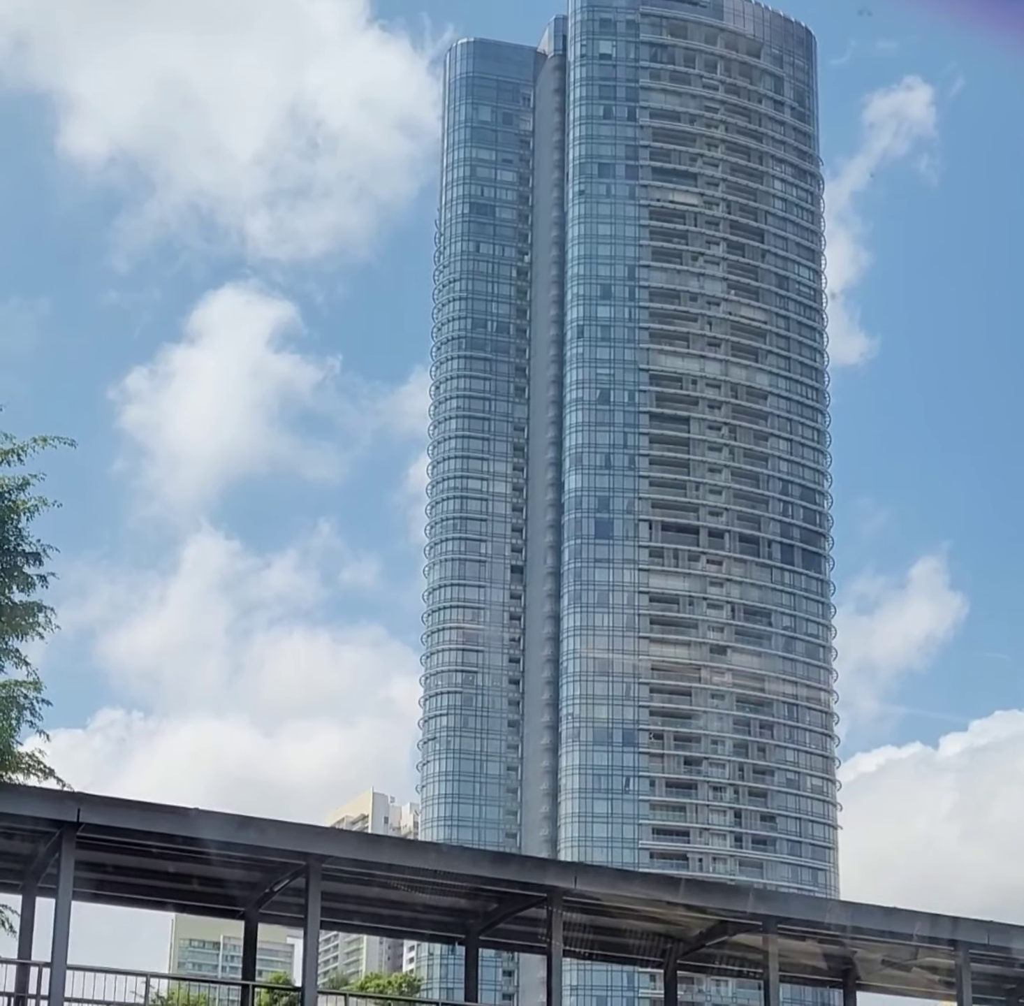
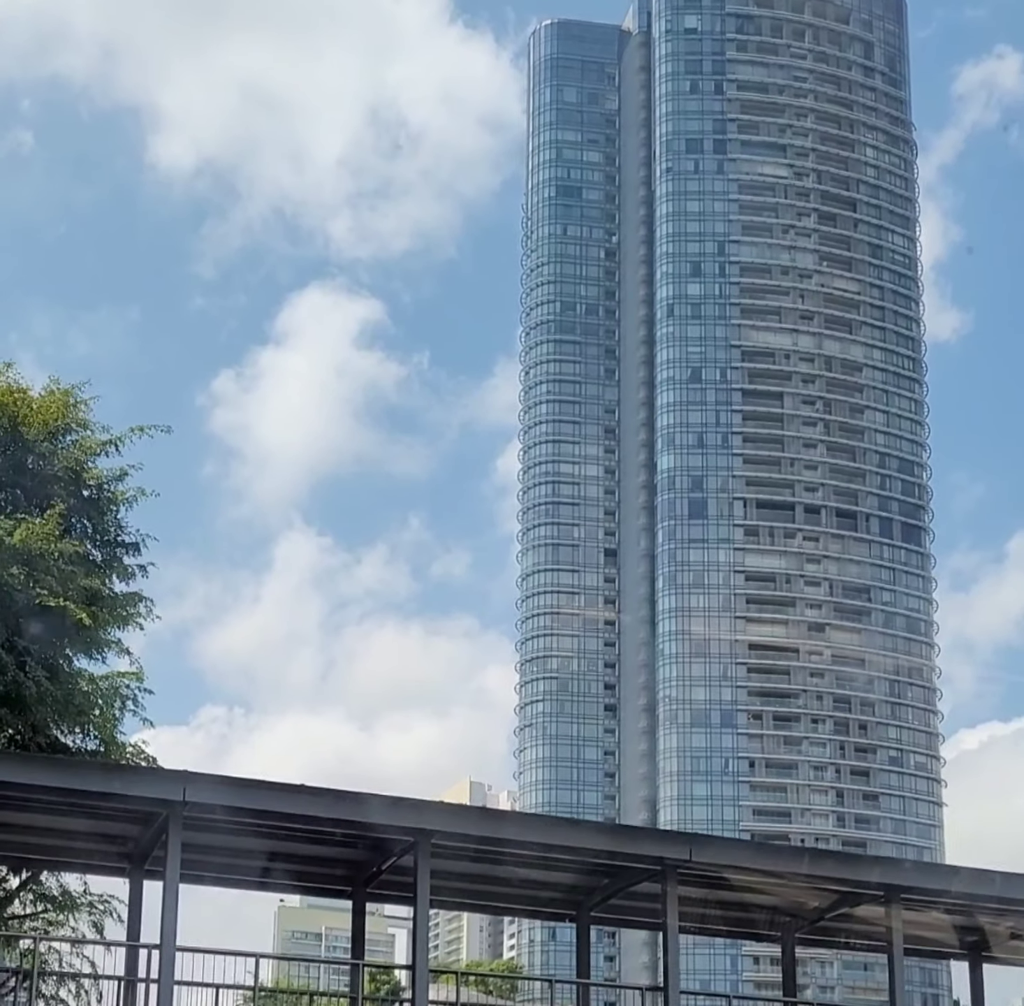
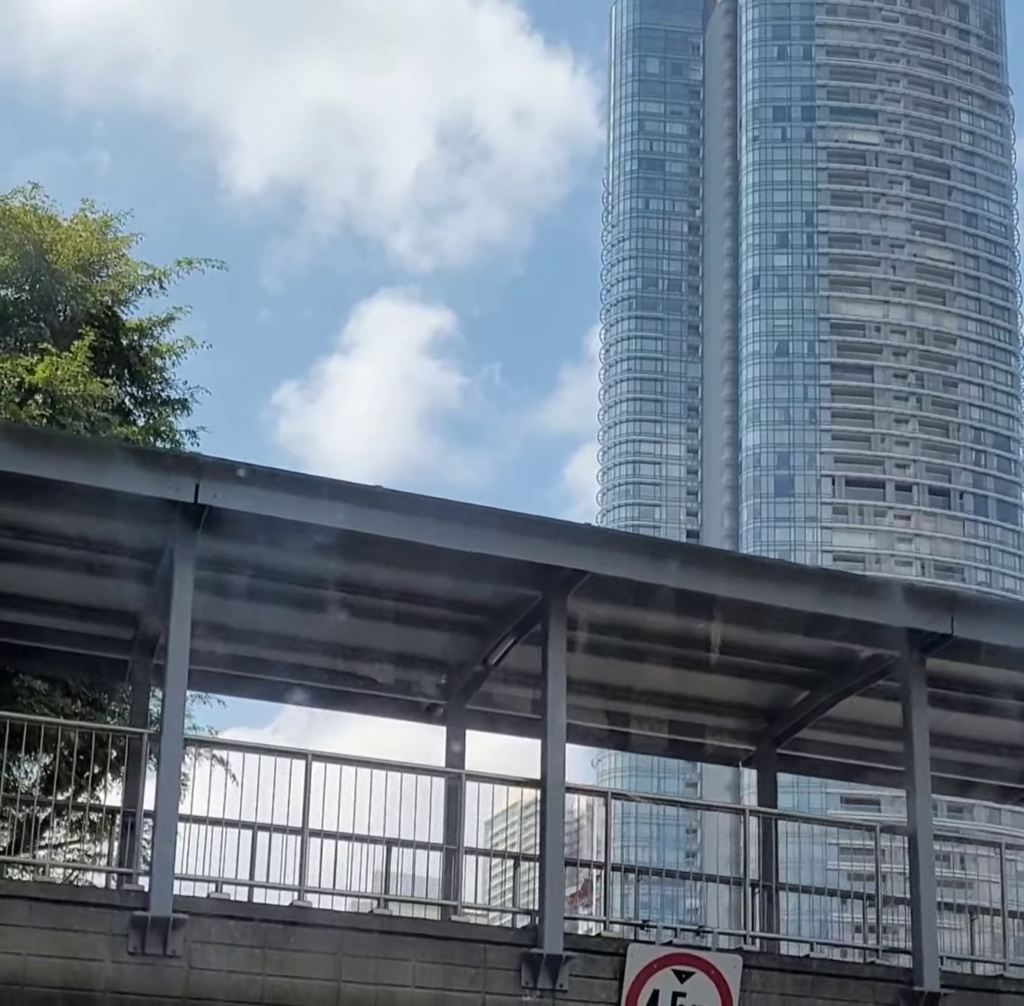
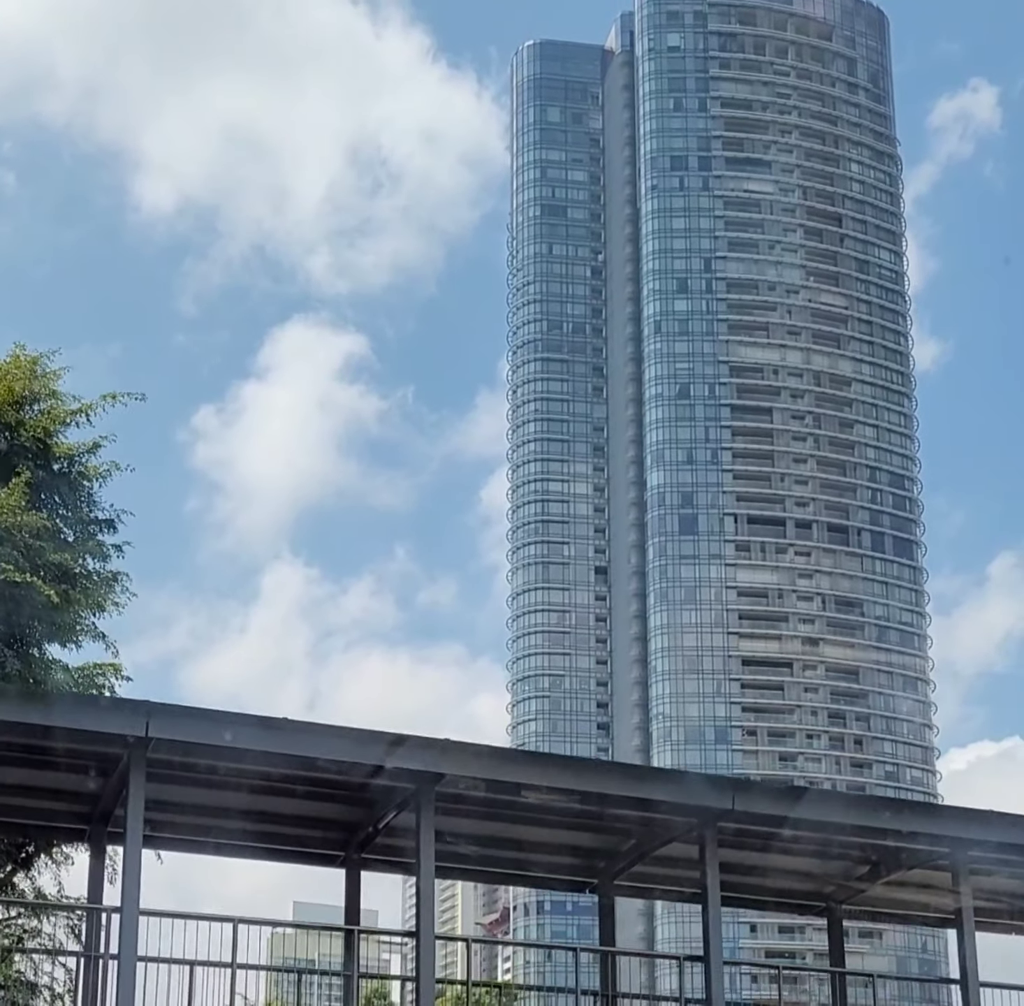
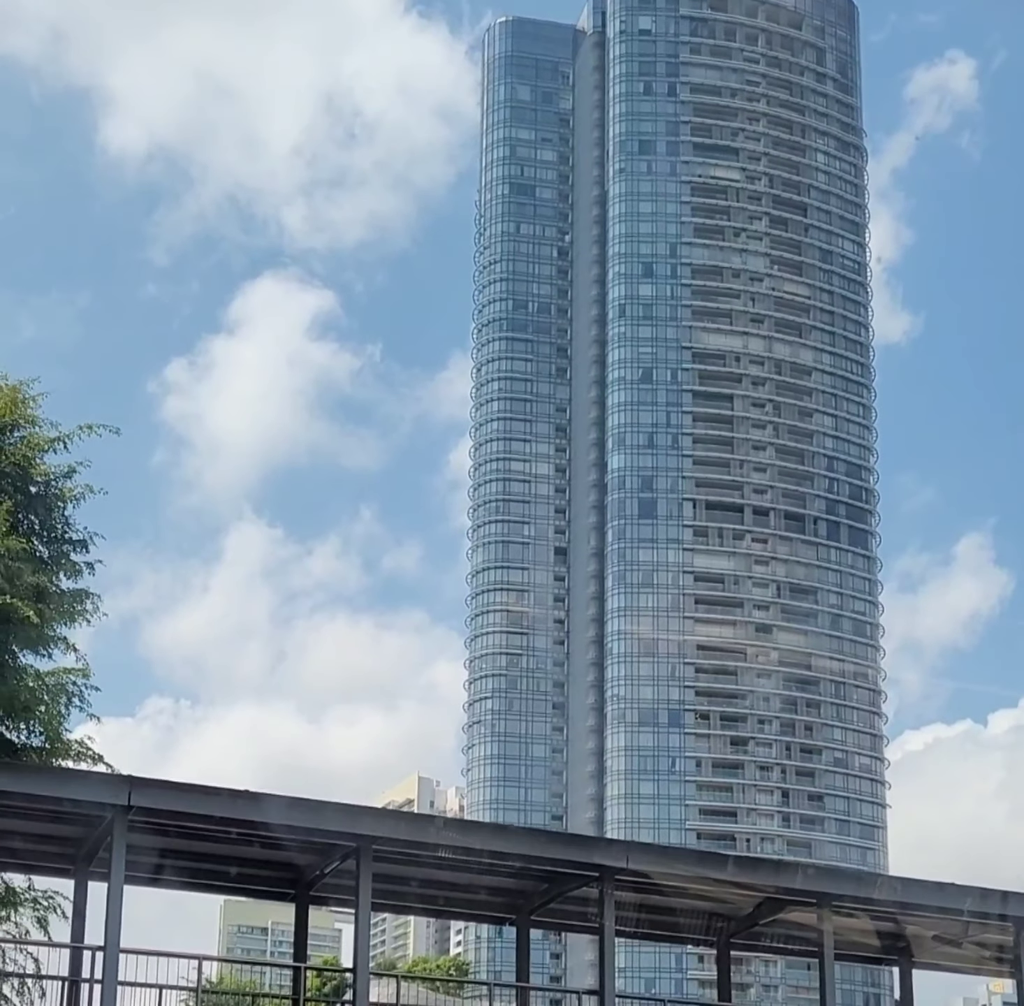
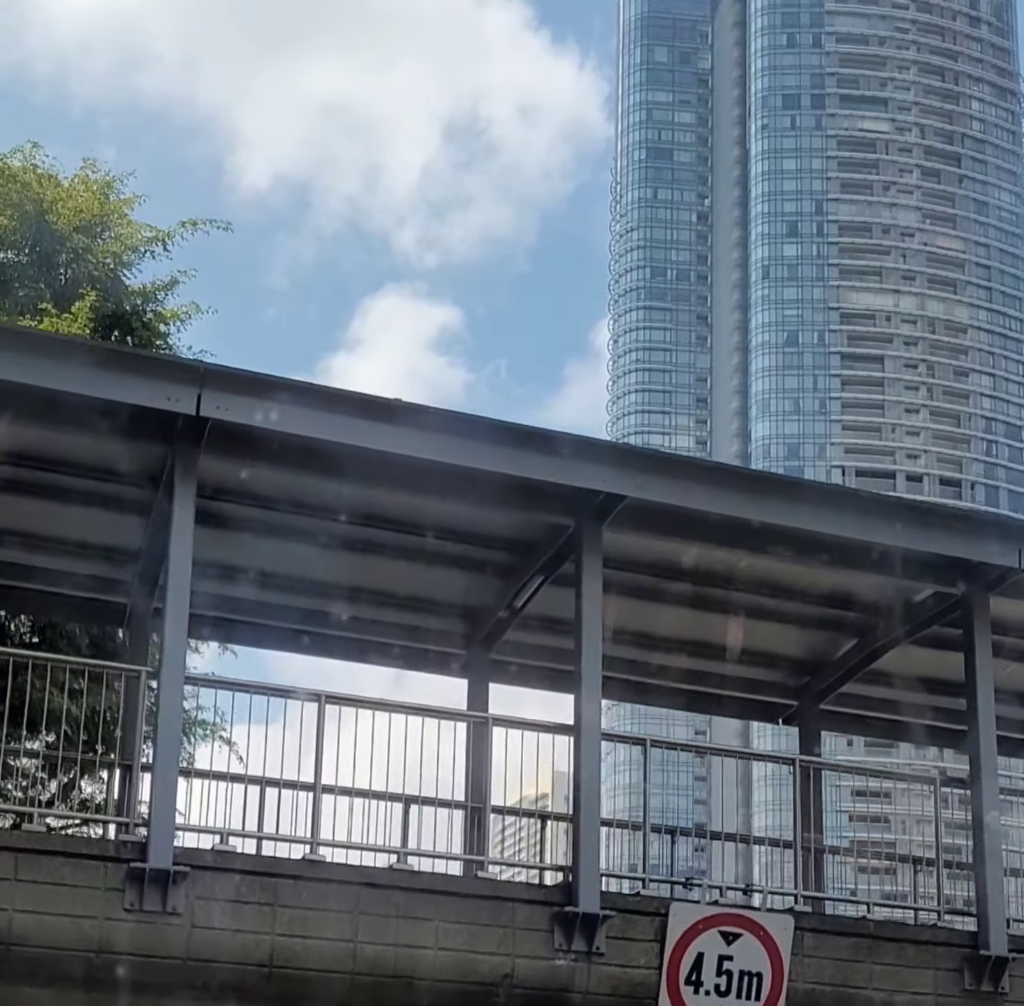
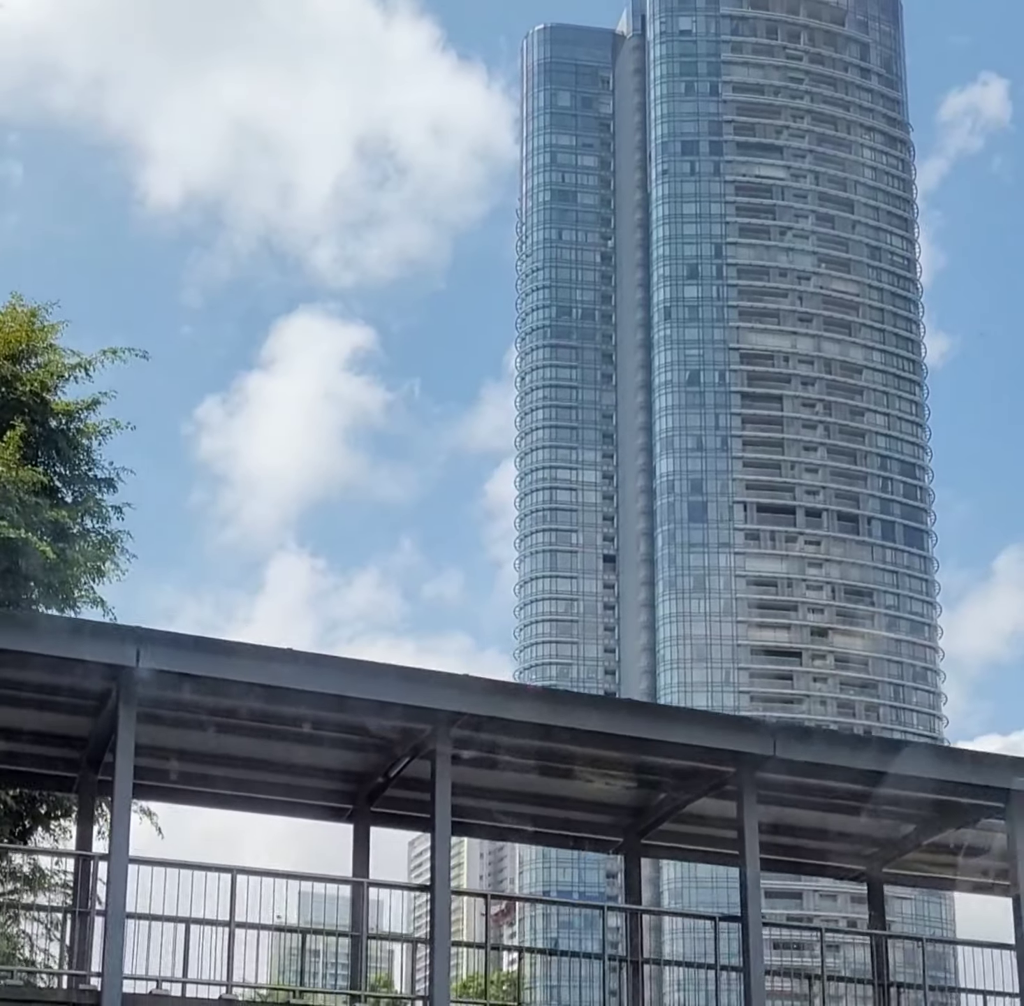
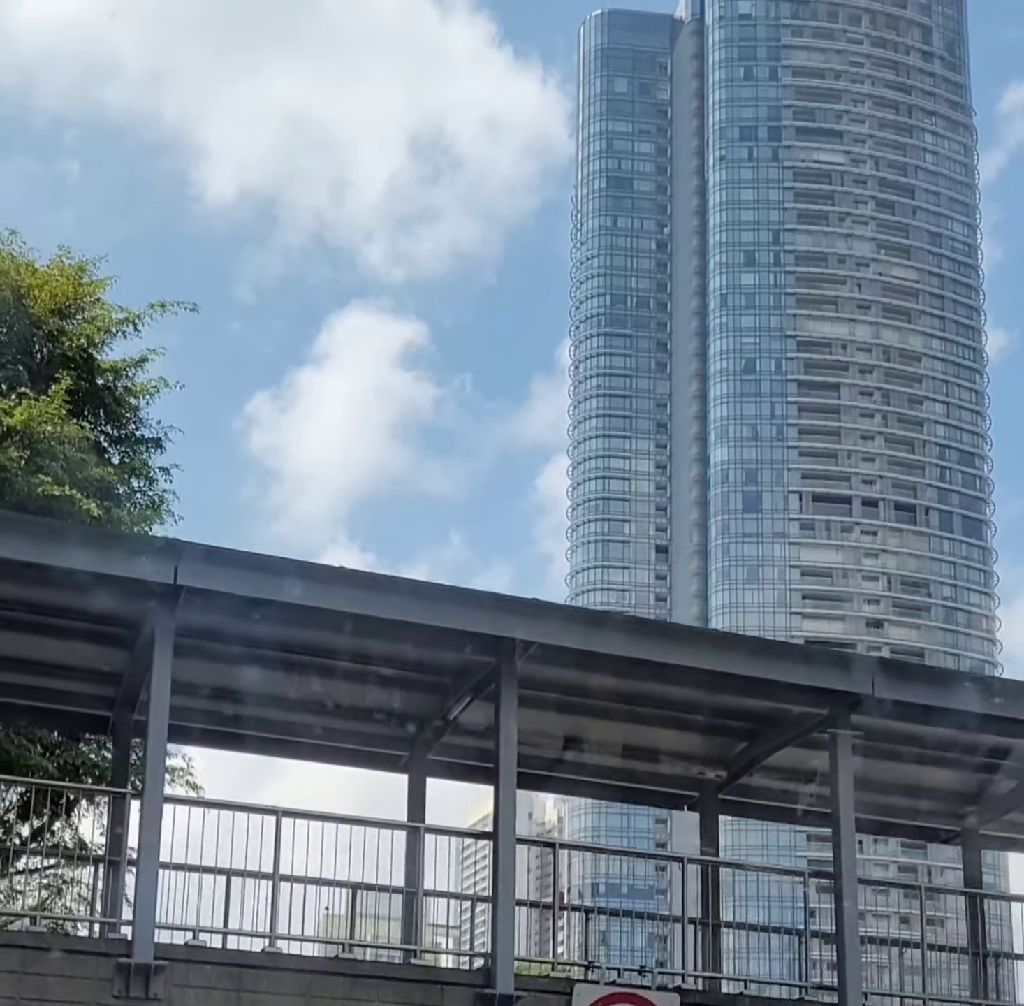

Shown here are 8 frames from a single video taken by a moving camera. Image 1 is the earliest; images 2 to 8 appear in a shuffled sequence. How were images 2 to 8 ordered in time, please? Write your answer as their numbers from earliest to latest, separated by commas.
5, 2, 4, 7, 8, 3, 6
